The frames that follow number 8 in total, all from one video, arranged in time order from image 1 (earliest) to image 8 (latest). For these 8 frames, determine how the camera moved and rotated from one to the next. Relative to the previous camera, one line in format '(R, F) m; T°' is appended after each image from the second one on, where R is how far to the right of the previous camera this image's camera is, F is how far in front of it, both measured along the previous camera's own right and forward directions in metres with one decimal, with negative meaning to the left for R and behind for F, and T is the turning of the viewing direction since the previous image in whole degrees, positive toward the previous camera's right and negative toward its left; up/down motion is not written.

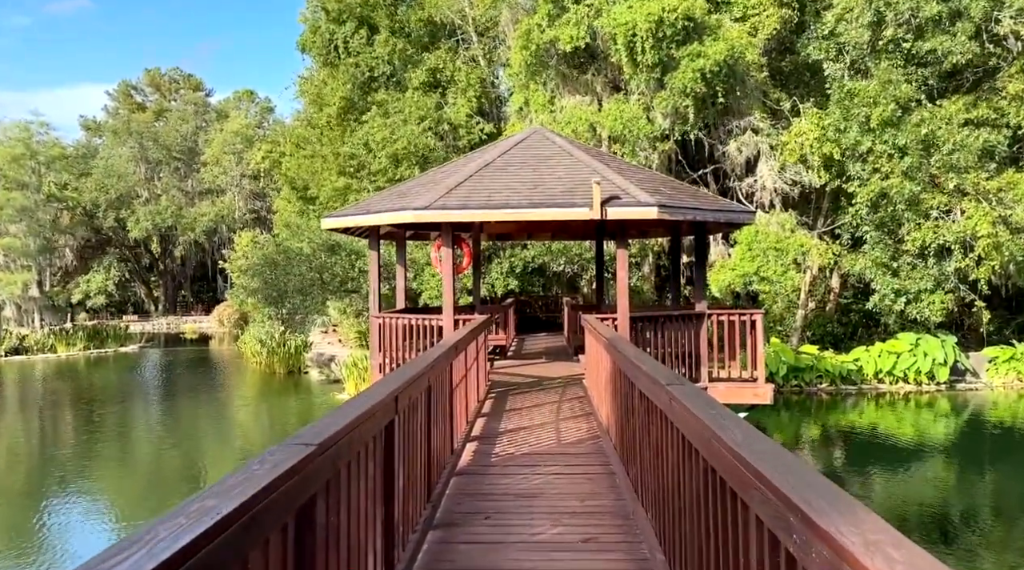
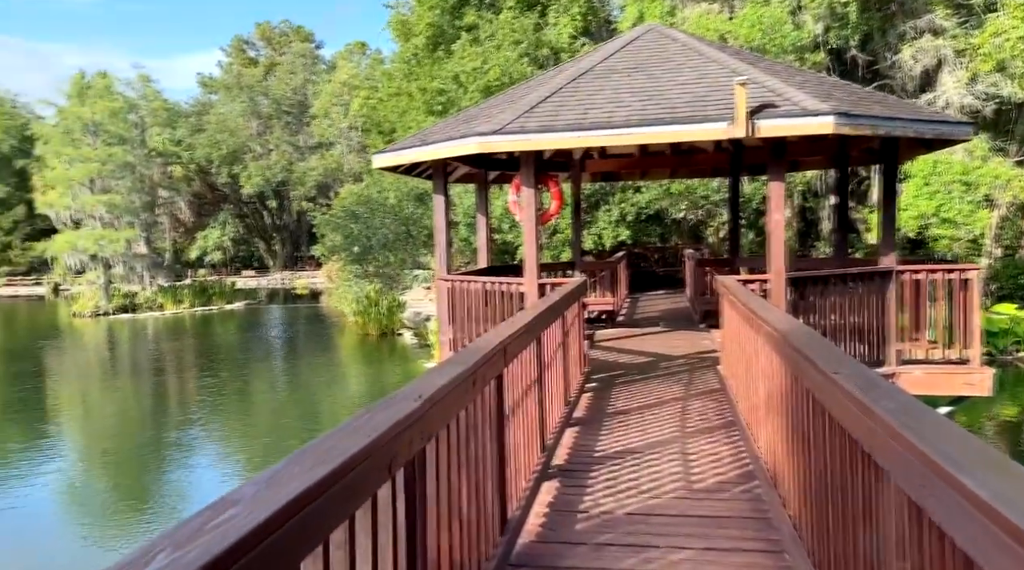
(+0.1, +2.3) m; -8°
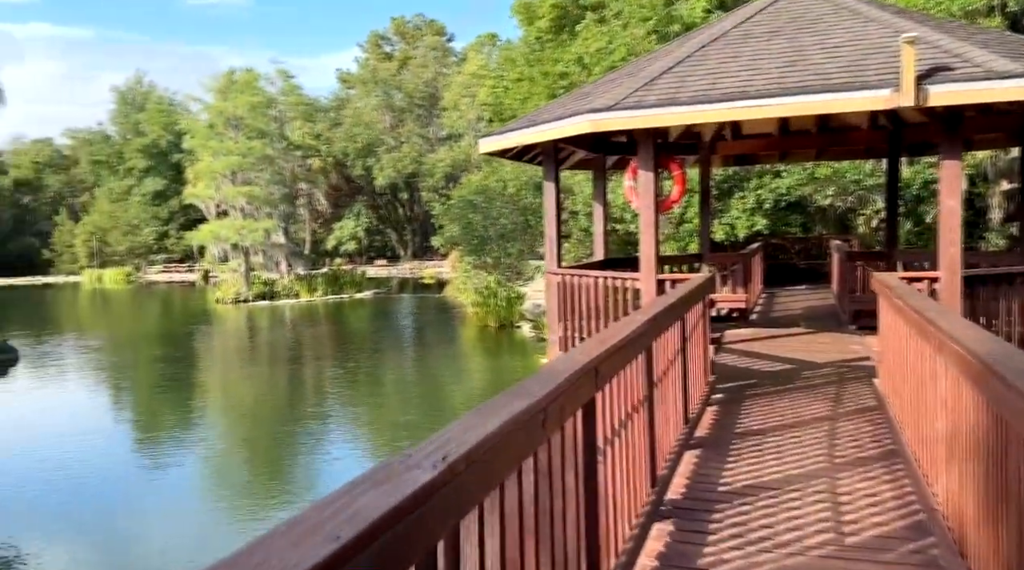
(+0.1, +0.7) m; -9°
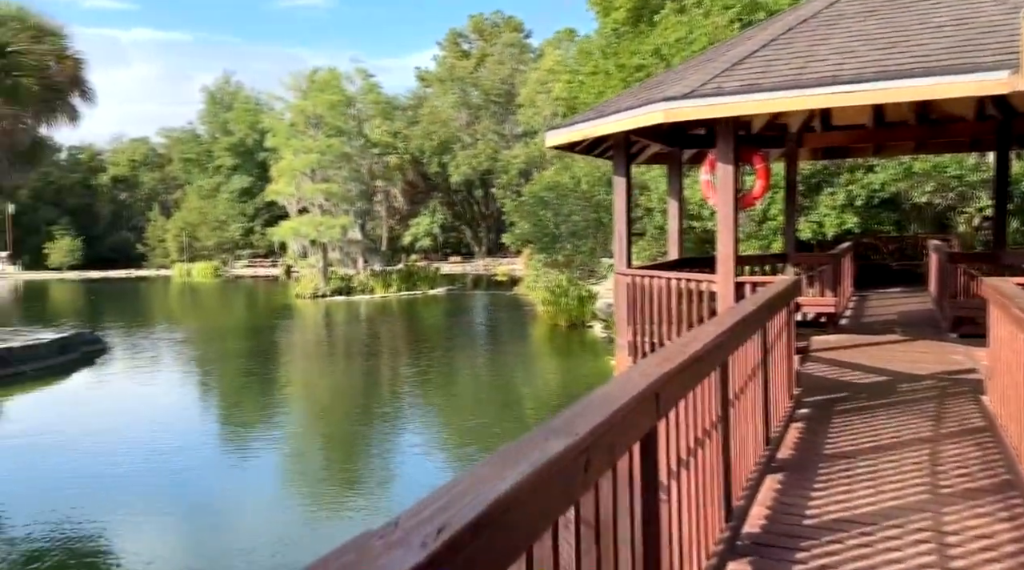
(+0.1, +0.4) m; -5°
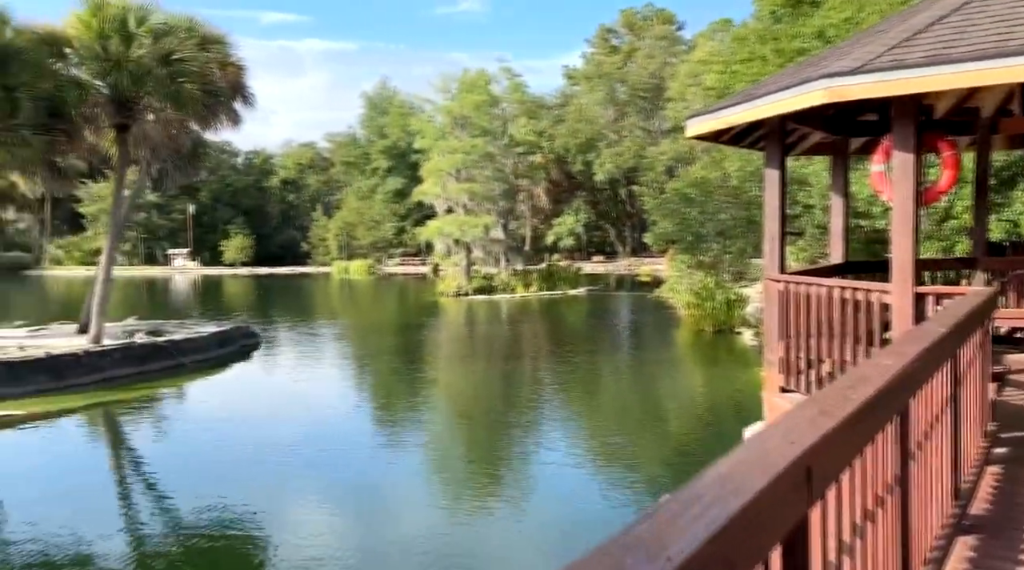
(+0.1, +0.5) m; -10°
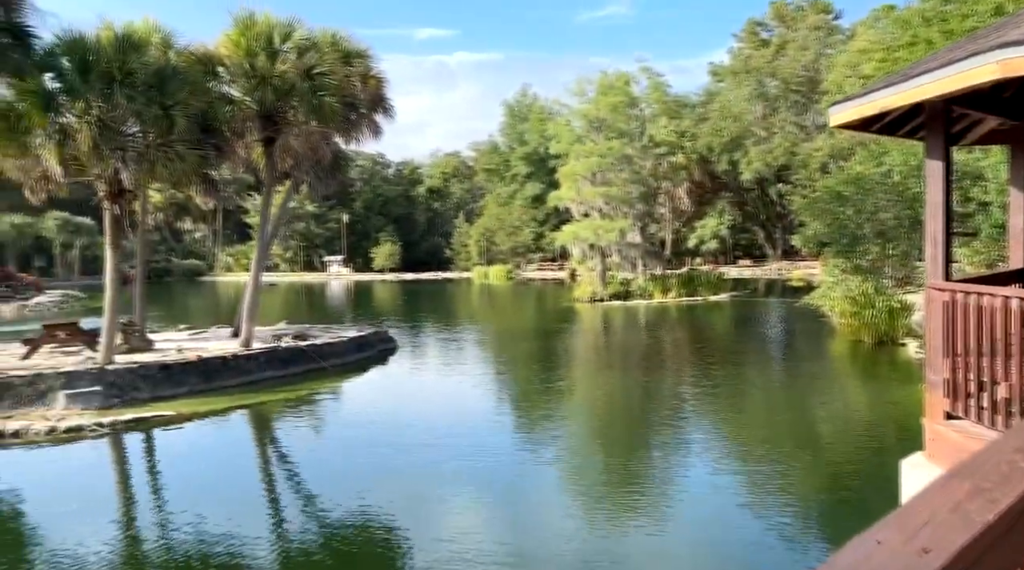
(+0.2, +0.4) m; -10°
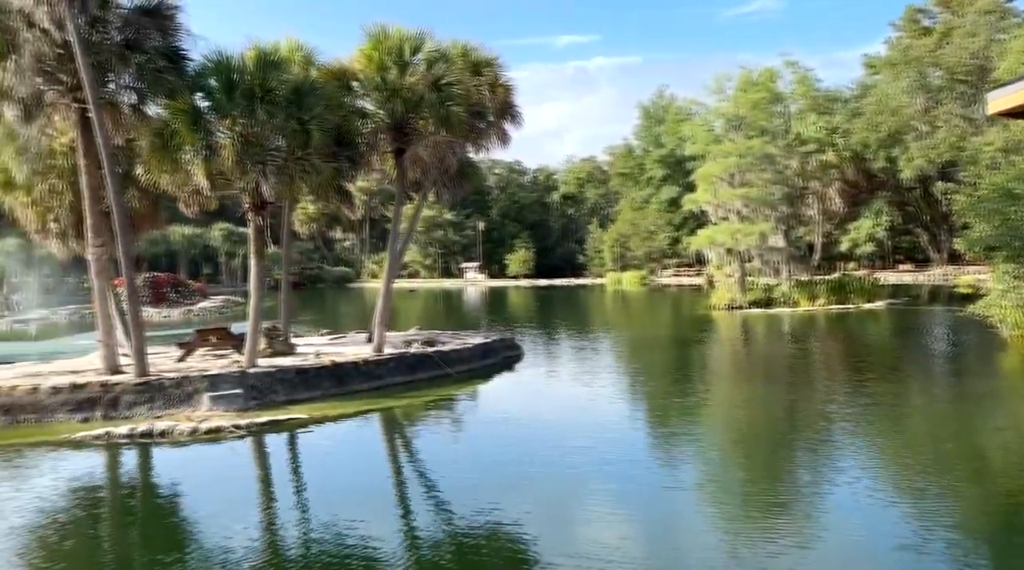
(+0.3, +0.3) m; -10°
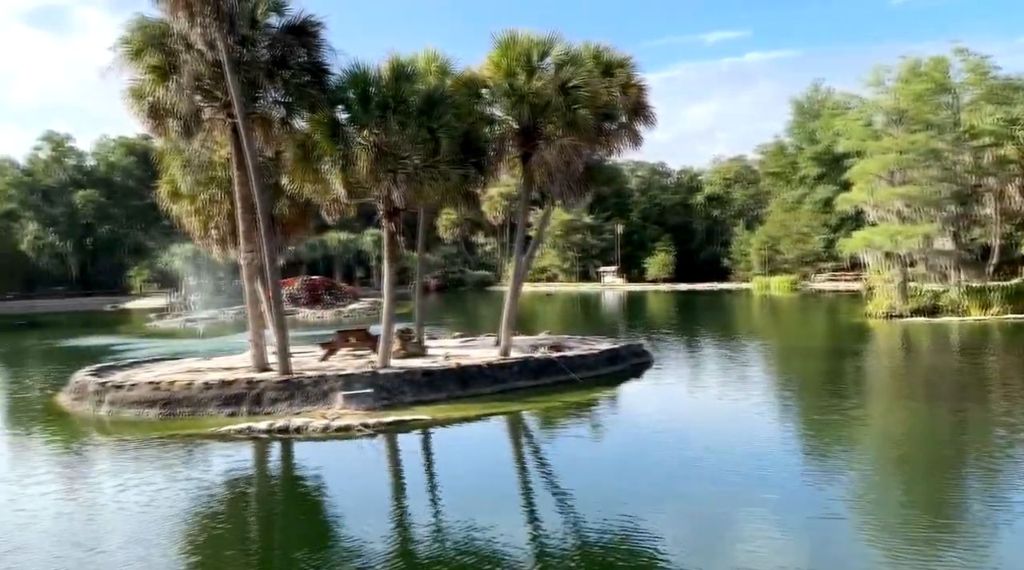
(+0.5, +0.2) m; -11°
